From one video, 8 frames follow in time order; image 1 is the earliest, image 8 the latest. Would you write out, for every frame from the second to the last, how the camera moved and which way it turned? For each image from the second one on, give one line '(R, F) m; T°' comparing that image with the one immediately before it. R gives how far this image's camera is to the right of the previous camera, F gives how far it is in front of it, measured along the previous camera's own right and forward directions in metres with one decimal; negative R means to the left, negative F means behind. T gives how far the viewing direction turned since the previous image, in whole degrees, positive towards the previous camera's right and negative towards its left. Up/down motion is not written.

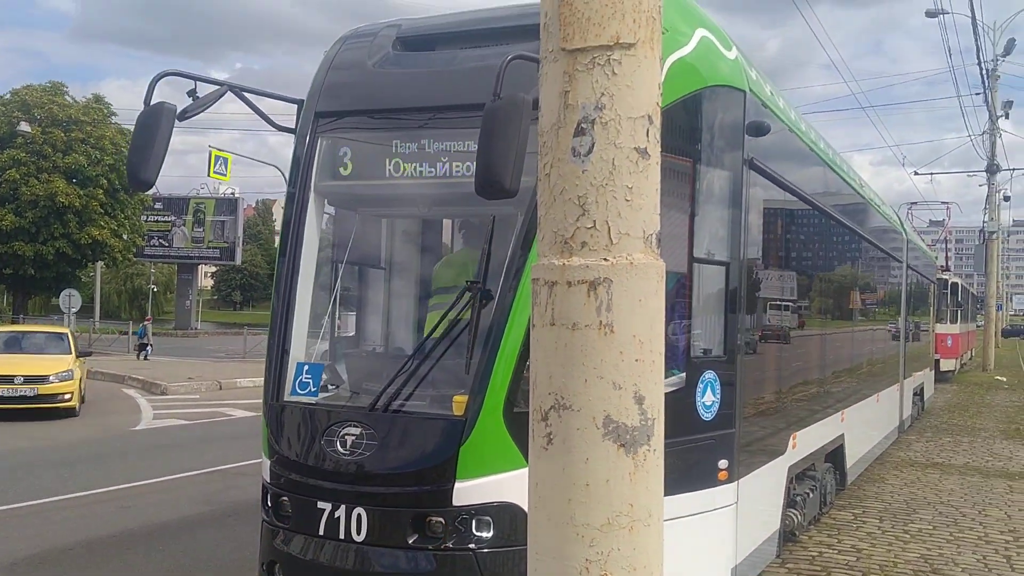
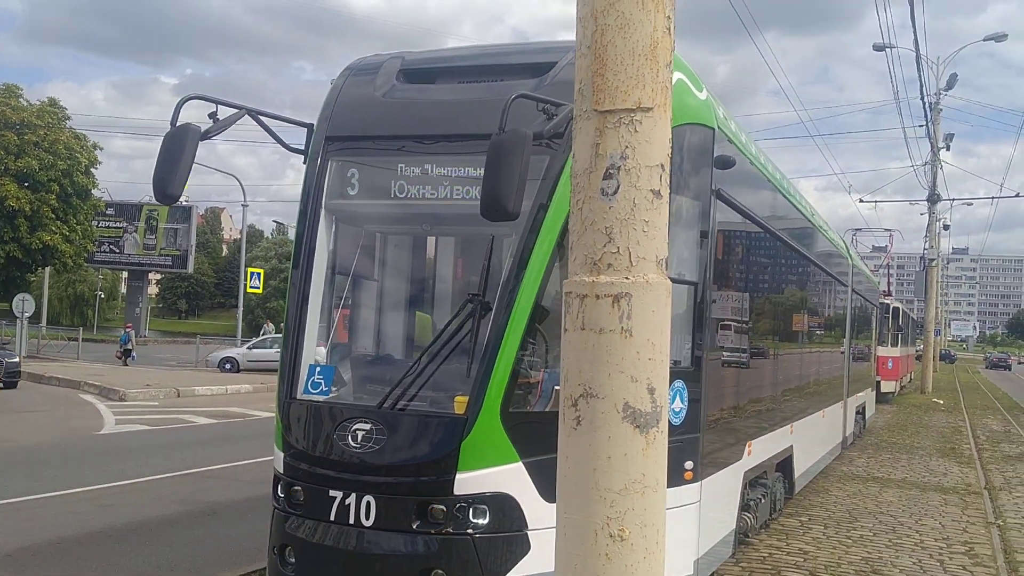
(-0.2, -0.4) m; +3°
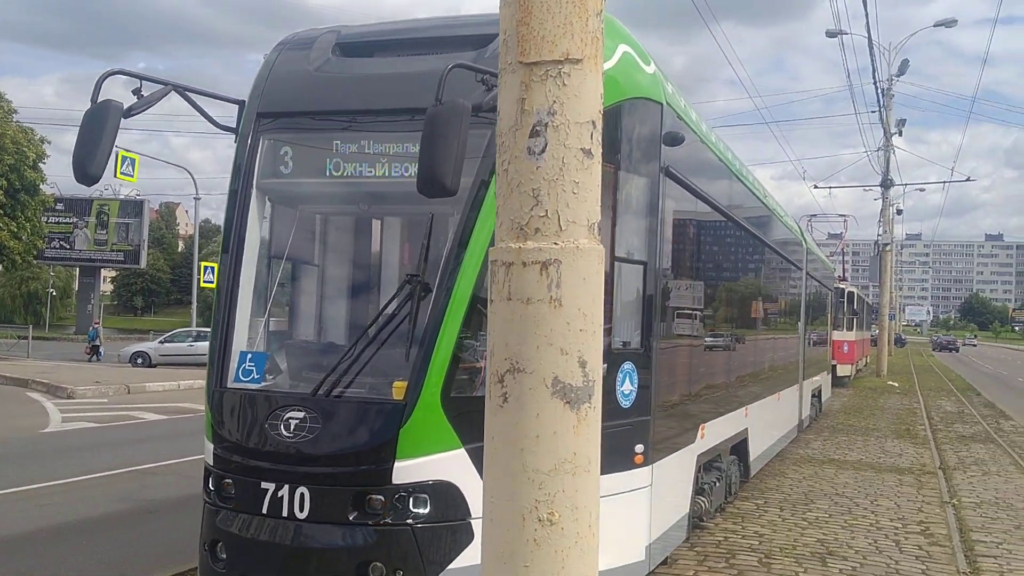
(+0.1, +0.2) m; +2°
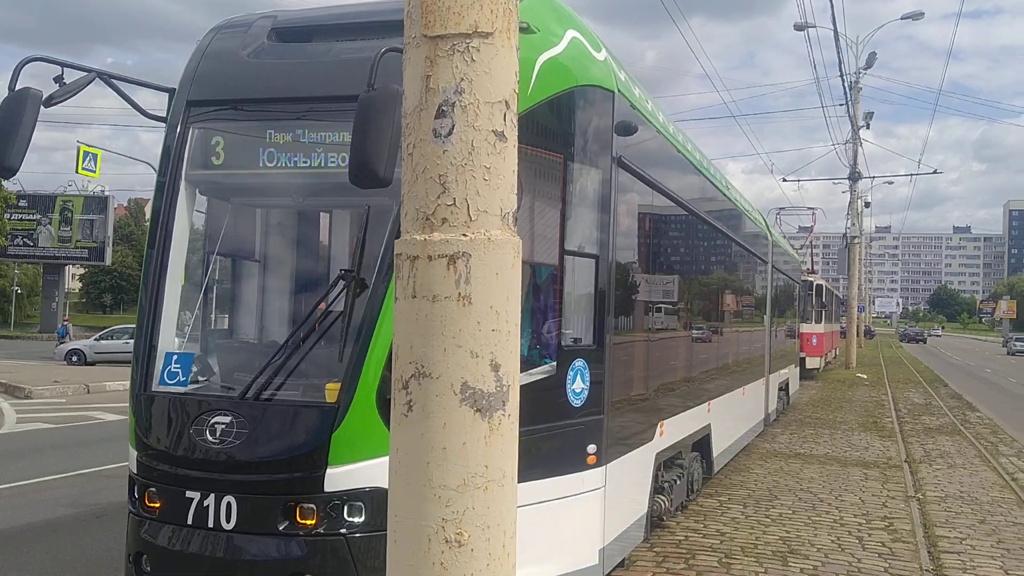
(+0.1, +0.2) m; +1°
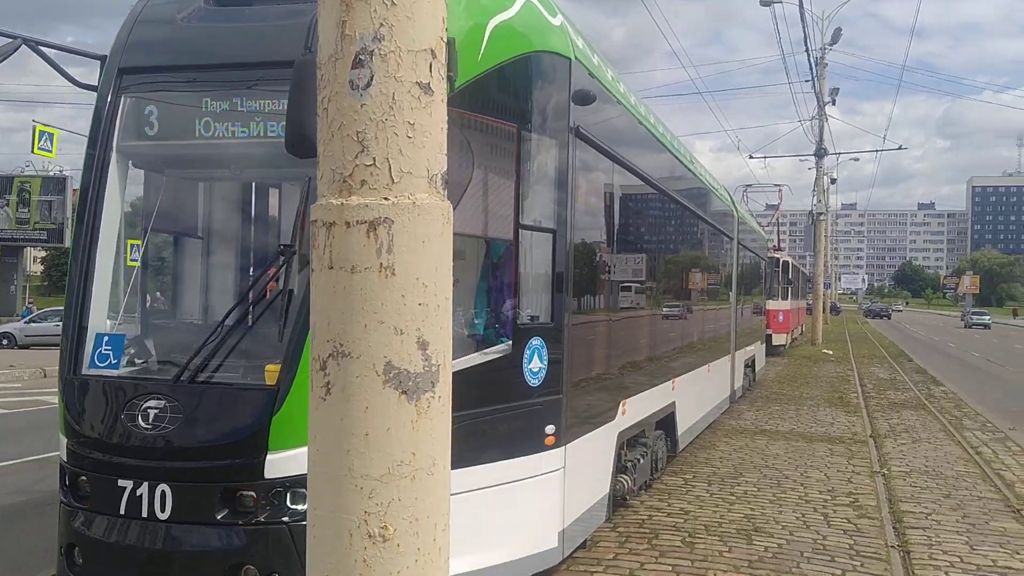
(+0.1, +0.2) m; +2°
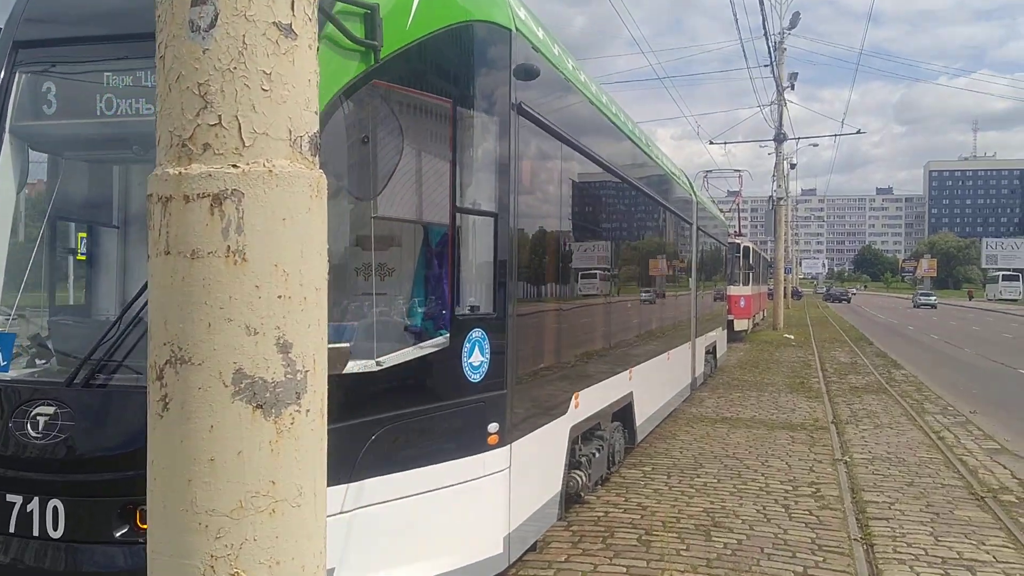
(+0.1, +0.3) m; +2°
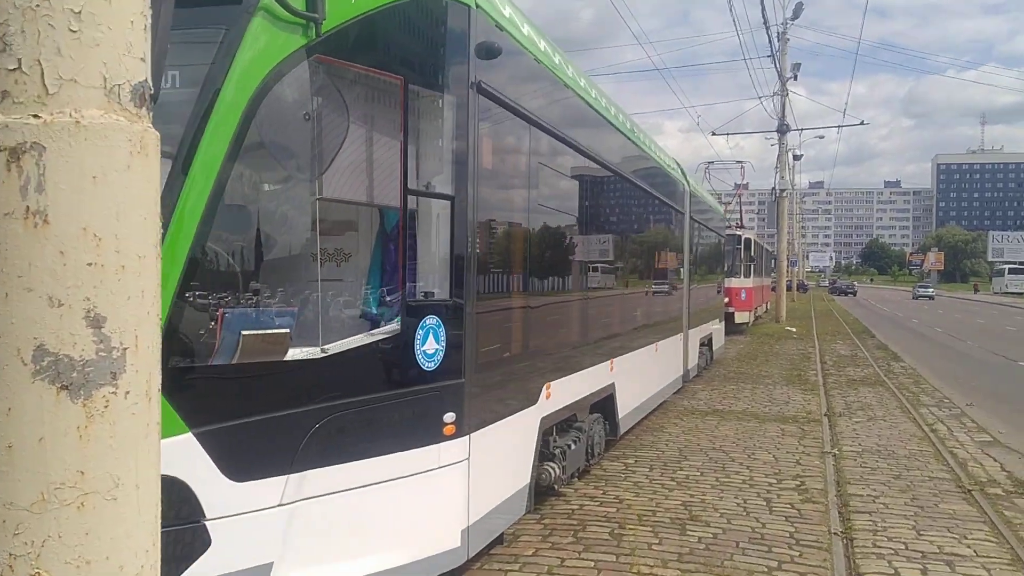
(+0.2, +0.1) m; 0°
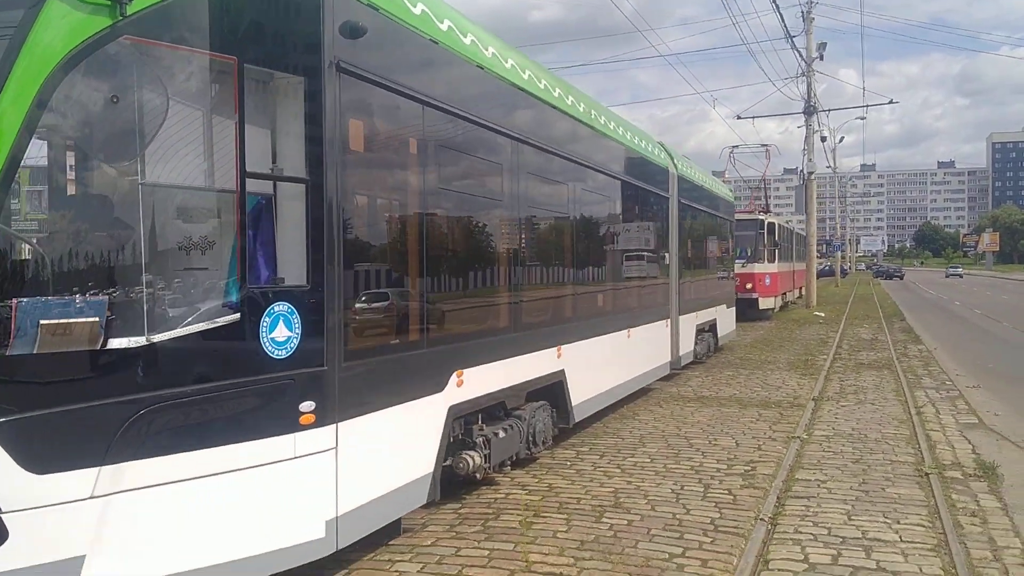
(+0.7, +0.1) m; -3°
